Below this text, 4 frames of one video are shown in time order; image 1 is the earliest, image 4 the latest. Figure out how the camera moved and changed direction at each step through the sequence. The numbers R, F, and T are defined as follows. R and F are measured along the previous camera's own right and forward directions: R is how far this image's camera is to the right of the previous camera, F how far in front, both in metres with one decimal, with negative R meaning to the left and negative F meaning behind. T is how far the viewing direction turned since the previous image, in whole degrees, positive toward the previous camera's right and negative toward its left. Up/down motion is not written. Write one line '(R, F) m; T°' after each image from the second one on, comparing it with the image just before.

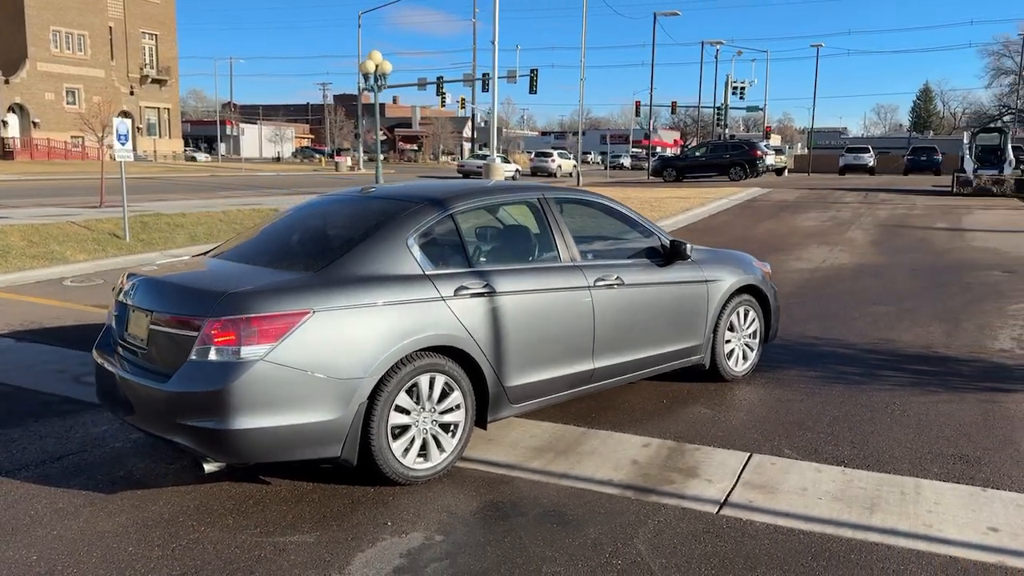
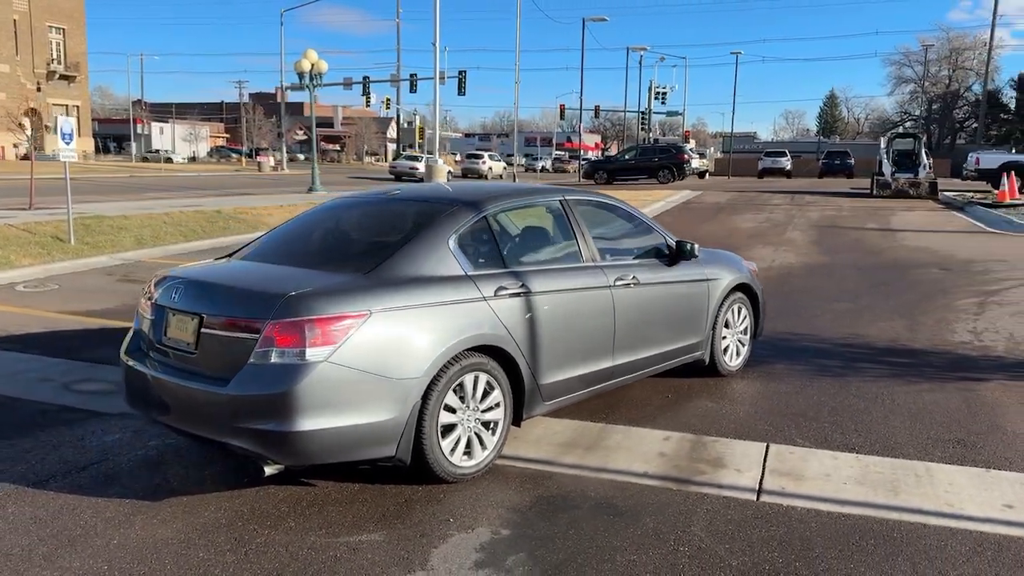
(-0.6, -0.1) m; +5°
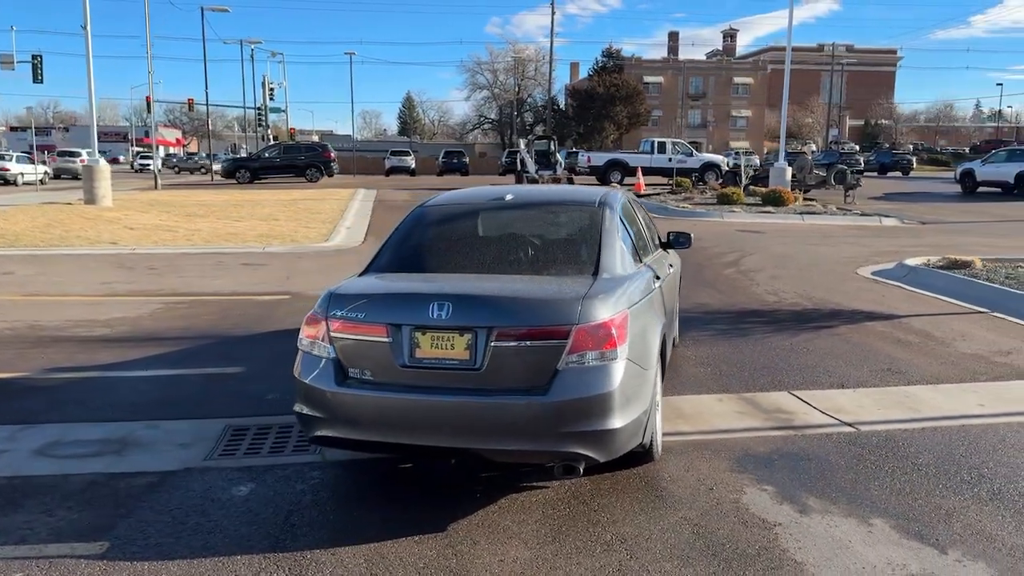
(-3.0, +0.5) m; +28°
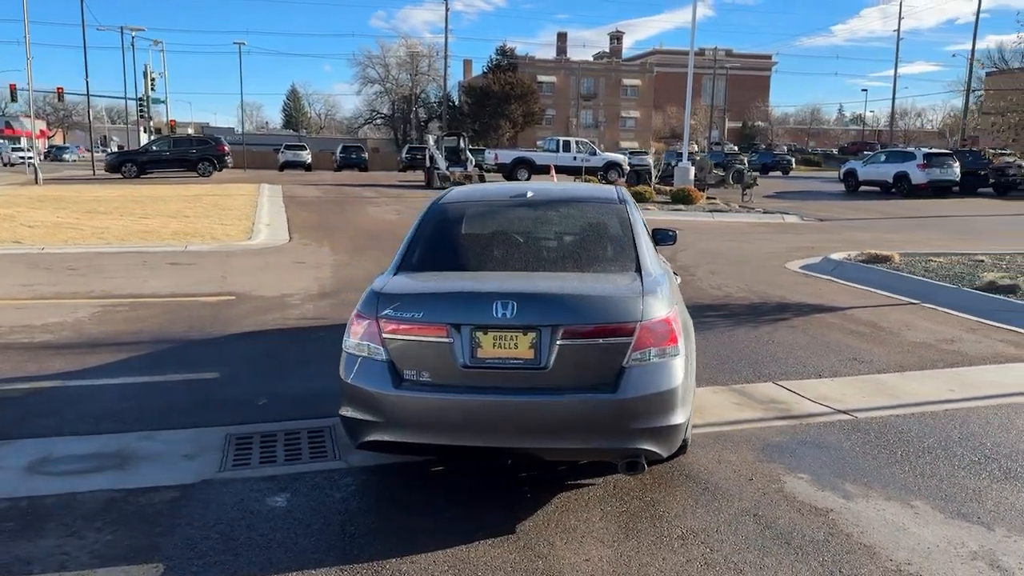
(-0.8, +0.1) m; +8°
